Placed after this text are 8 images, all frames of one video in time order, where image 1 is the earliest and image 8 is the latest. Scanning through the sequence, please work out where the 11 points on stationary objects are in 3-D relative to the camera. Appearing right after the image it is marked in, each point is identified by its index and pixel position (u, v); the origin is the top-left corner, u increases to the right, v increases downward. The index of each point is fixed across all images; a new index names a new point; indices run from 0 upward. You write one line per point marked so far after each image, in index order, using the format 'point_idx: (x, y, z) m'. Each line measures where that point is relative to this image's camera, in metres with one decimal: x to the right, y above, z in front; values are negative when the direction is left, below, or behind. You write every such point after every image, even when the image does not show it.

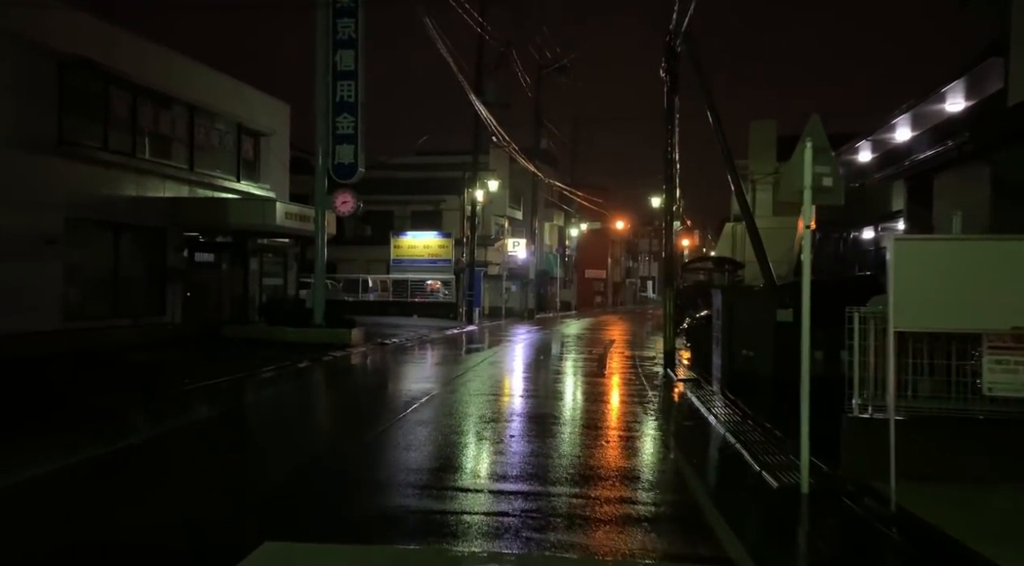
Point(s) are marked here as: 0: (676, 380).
0: (+3.0, -1.8, +17.2) m
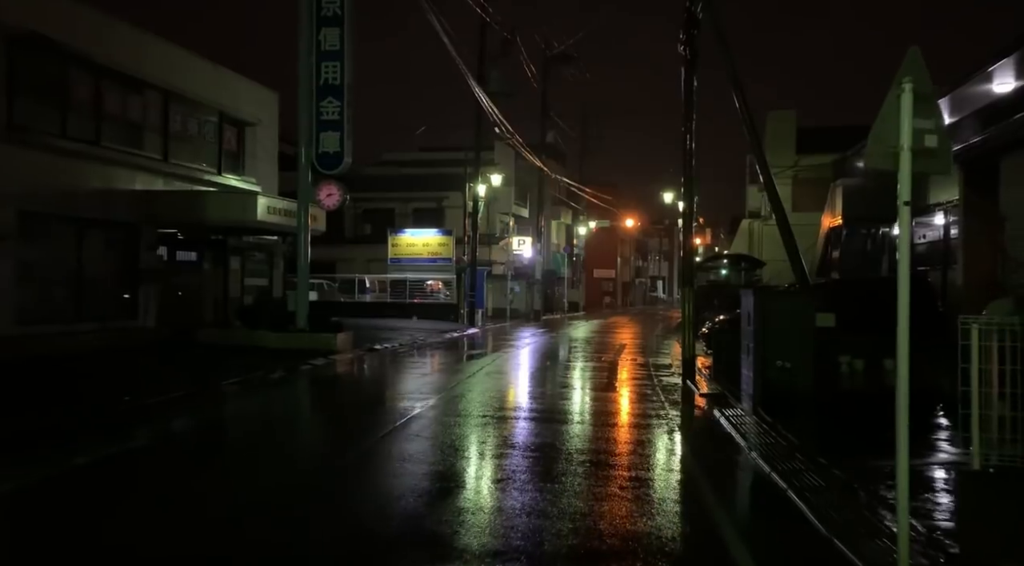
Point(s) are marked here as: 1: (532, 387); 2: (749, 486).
0: (+3.0, -1.8, +15.2) m
1: (+0.5, -2.0, +19.6) m
2: (+2.5, -2.2, +10.2) m
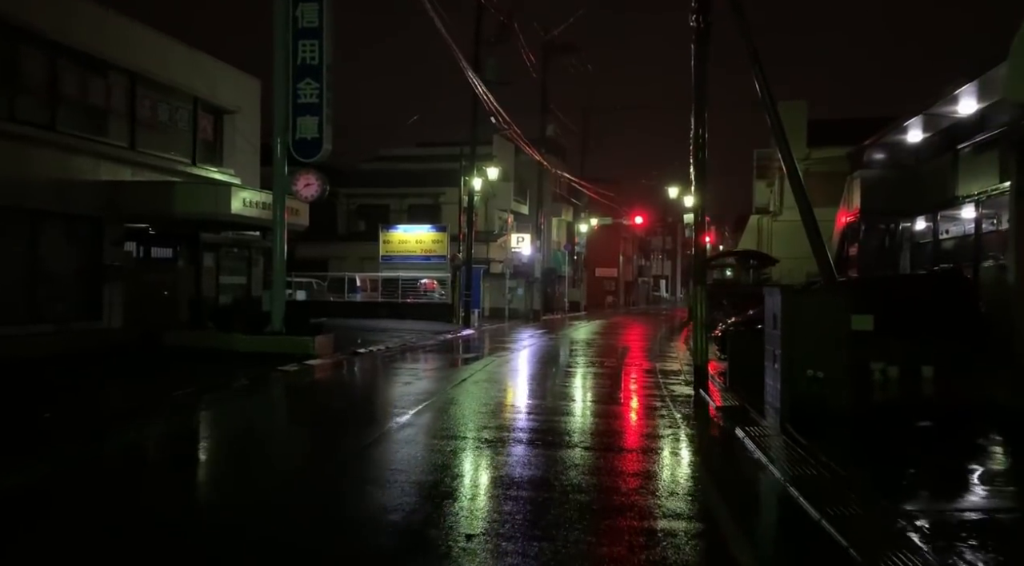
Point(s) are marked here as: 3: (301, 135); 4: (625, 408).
0: (+2.8, -1.8, +13.6) m
1: (+0.4, -2.0, +18.0) m
2: (+2.4, -2.1, +8.6) m
3: (-4.1, +2.9, +18.7) m
4: (+1.9, -2.0, +15.8) m
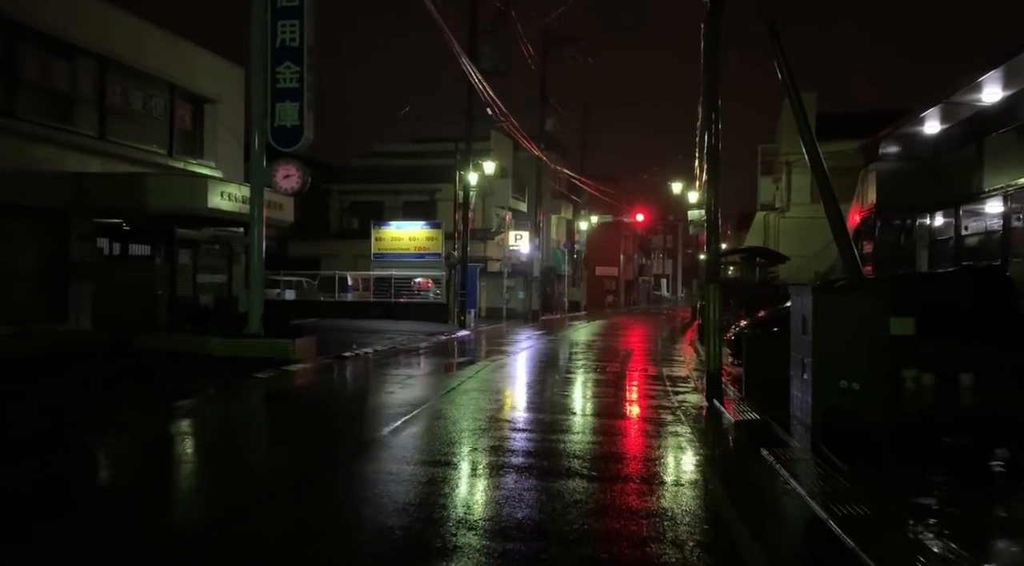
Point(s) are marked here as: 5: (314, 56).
0: (+2.8, -1.8, +12.2) m
1: (+0.3, -2.0, +16.7) m
2: (+2.3, -2.1, +7.2) m
3: (-4.2, +2.9, +17.3) m
4: (+1.8, -2.0, +14.5) m
5: (-3.6, +4.1, +17.4) m
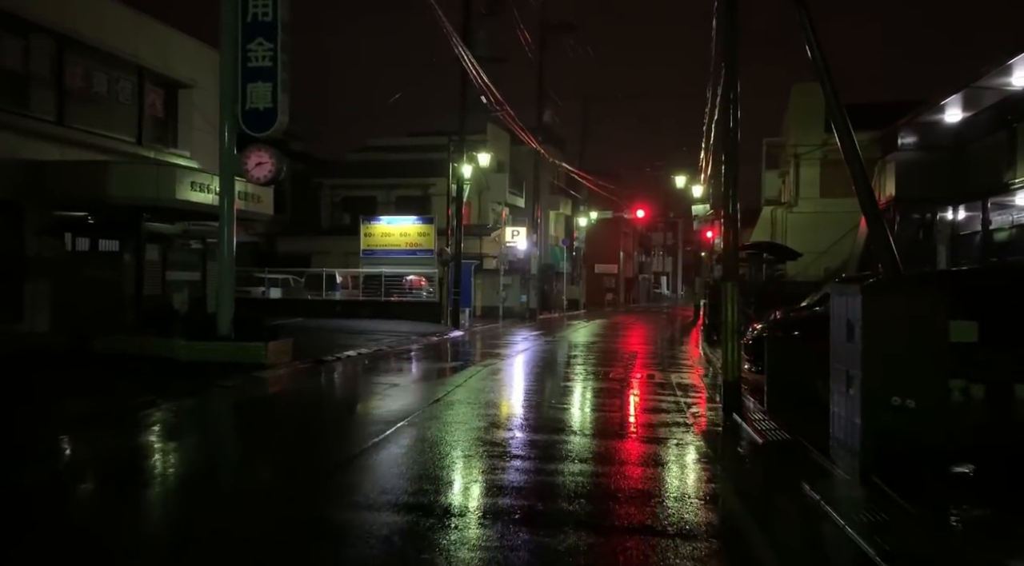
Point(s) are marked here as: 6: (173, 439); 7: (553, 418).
0: (+2.7, -1.7, +10.8) m
1: (+0.2, -1.9, +15.2) m
2: (+2.2, -2.1, +5.8) m
3: (-4.3, +2.9, +15.8) m
4: (+1.7, -1.9, +13.0) m
5: (-3.7, +4.2, +15.9) m
6: (-4.5, -2.1, +12.2) m
7: (+0.6, -1.9, +13.8) m
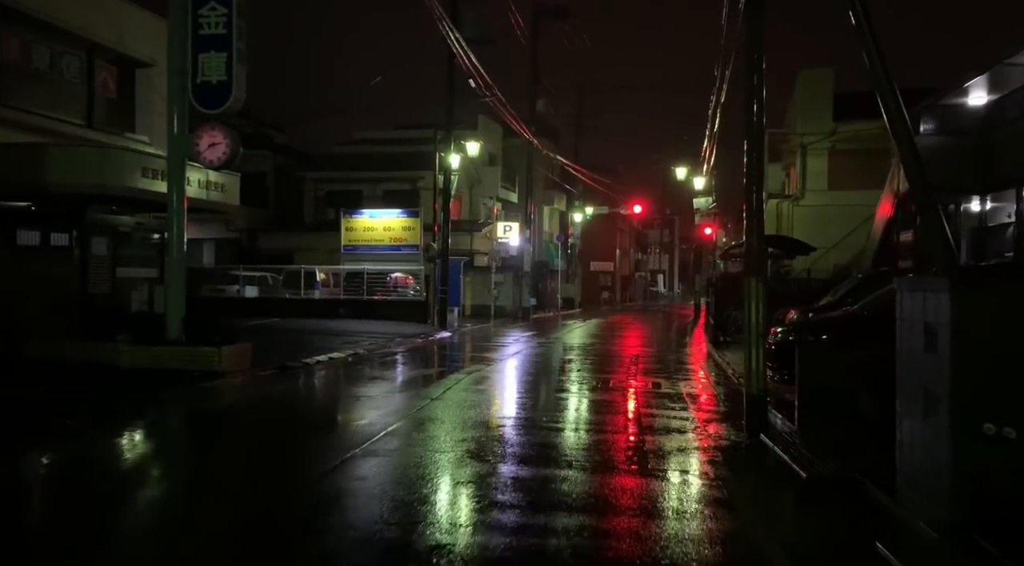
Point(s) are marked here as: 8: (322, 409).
0: (+2.5, -1.7, +9.0) m
1: (0.0, -1.9, +13.4) m
2: (+2.1, -2.1, +4.0) m
3: (-4.5, +3.0, +14.0) m
4: (+1.5, -1.9, +11.2) m
5: (-3.9, +4.2, +14.1) m
6: (-4.6, -2.0, +10.3) m
7: (+0.4, -1.9, +11.9) m
8: (-2.7, -1.8, +13.4) m
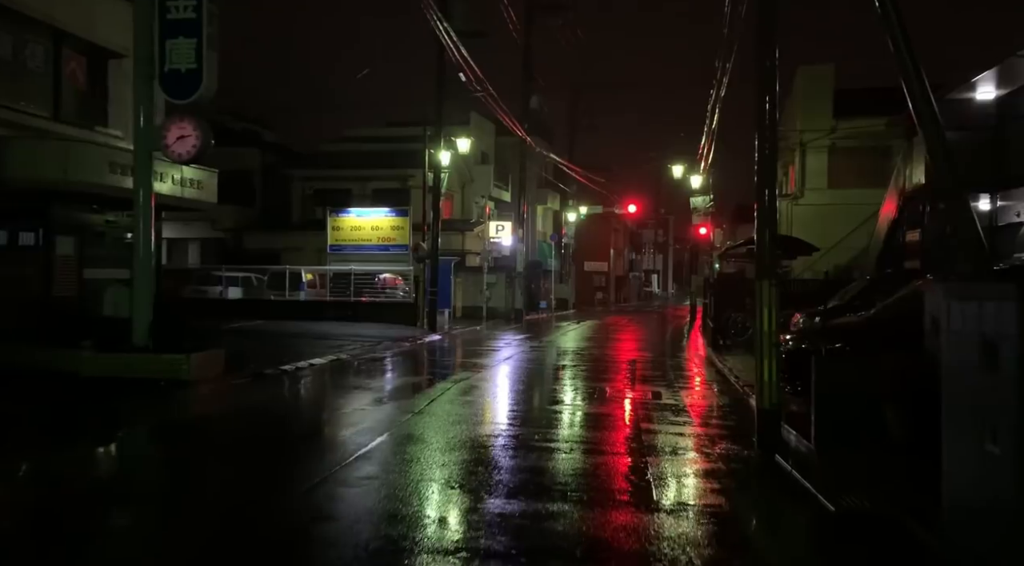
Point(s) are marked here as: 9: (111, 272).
0: (+2.4, -1.7, +8.1) m
1: (-0.1, -1.9, +12.5) m
2: (+2.0, -2.1, +3.1) m
3: (-4.6, +2.9, +13.0) m
4: (+1.4, -1.9, +10.3) m
5: (-4.0, +4.2, +13.1) m
6: (-4.7, -2.1, +9.4) m
7: (+0.3, -1.9, +11.0) m
8: (-2.8, -1.9, +12.4) m
9: (-7.9, +0.2, +19.1) m
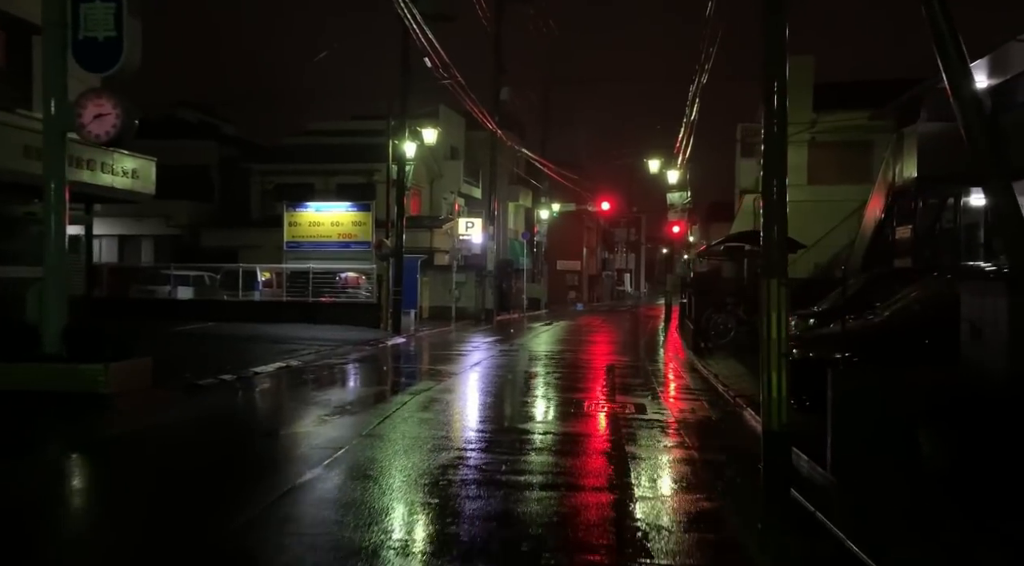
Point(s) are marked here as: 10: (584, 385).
0: (+2.1, -1.7, +6.6) m
1: (-0.5, -1.9, +11.0) m
2: (+1.9, -2.1, +1.6) m
3: (-5.1, +2.9, +11.4) m
4: (+1.1, -1.9, +8.9) m
5: (-4.5, +4.2, +11.5) m
6: (-5.0, -2.1, +7.8) m
7: (-0.1, -1.9, +9.6) m
8: (-3.2, -1.9, +10.9) m
9: (-8.5, +0.2, +17.4) m
10: (+1.2, -1.7, +16.3) m
